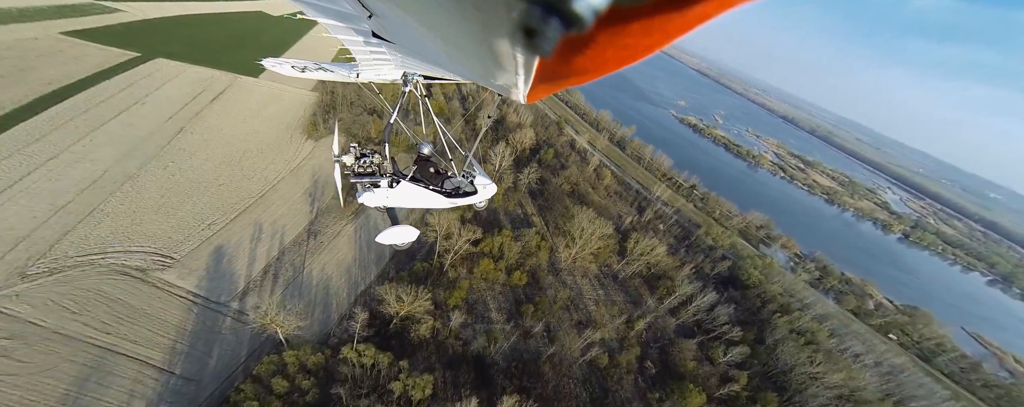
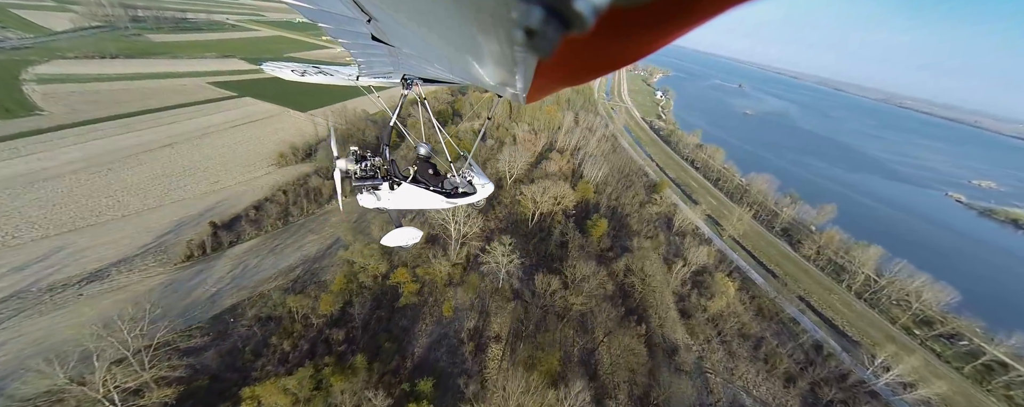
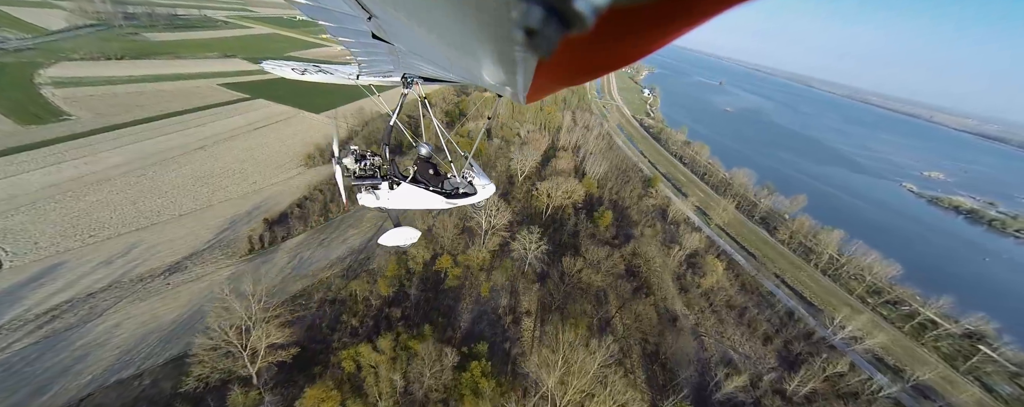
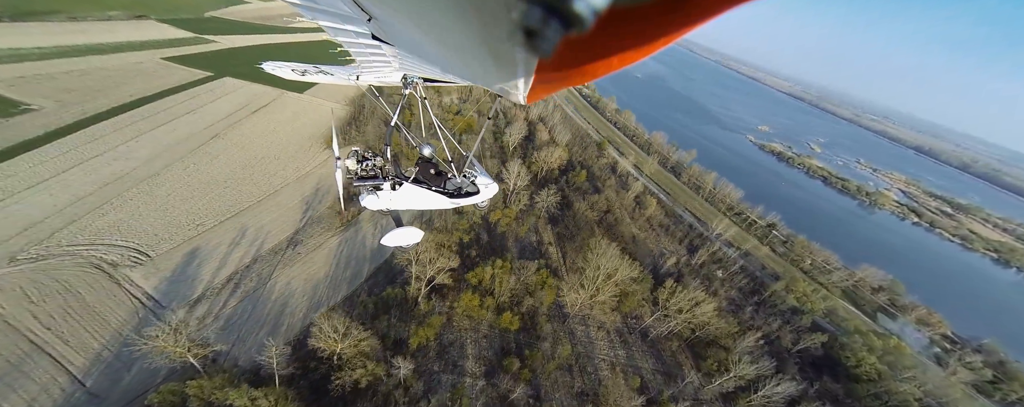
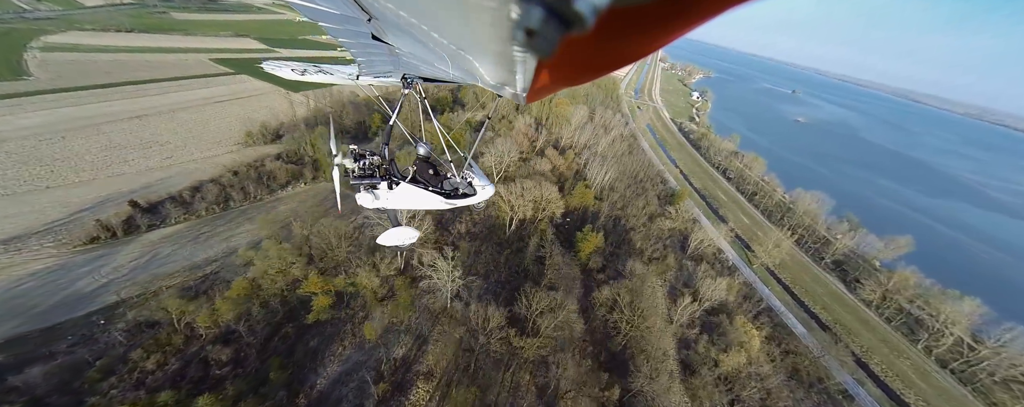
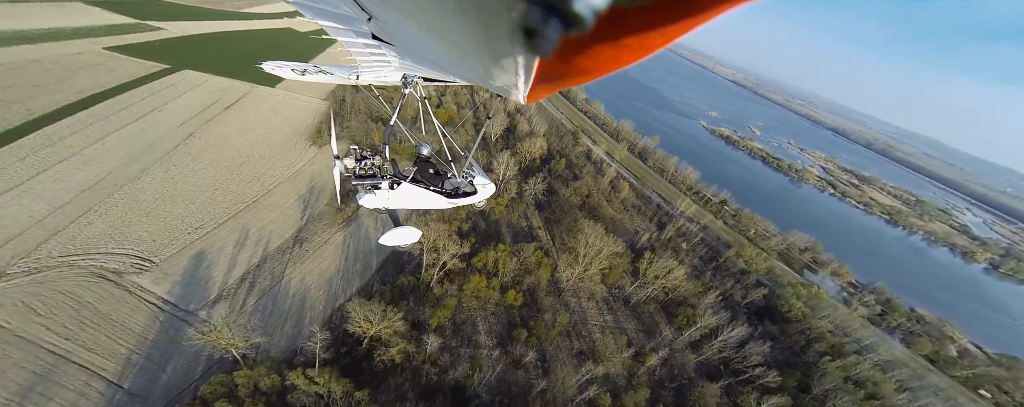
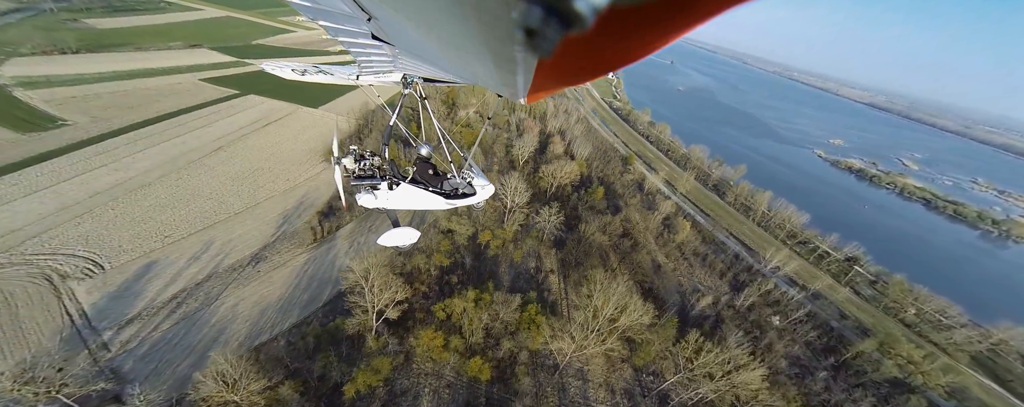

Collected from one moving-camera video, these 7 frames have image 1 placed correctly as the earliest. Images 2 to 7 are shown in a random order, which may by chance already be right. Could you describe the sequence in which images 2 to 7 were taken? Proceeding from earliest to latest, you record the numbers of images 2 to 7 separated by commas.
6, 4, 7, 3, 2, 5
